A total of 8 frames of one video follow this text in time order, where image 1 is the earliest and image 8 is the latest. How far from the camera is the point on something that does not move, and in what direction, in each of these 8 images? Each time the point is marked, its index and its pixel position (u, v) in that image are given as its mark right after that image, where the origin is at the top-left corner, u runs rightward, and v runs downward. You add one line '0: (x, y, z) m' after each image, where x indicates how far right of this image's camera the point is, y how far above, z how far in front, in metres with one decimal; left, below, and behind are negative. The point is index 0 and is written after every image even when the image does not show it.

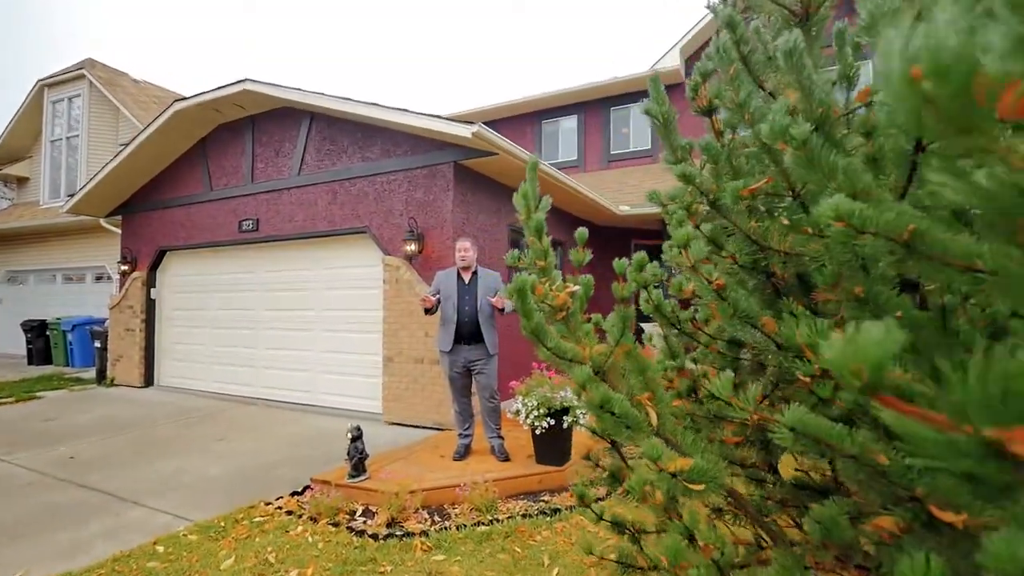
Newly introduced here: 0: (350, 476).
0: (-1.2, -1.4, +4.1) m
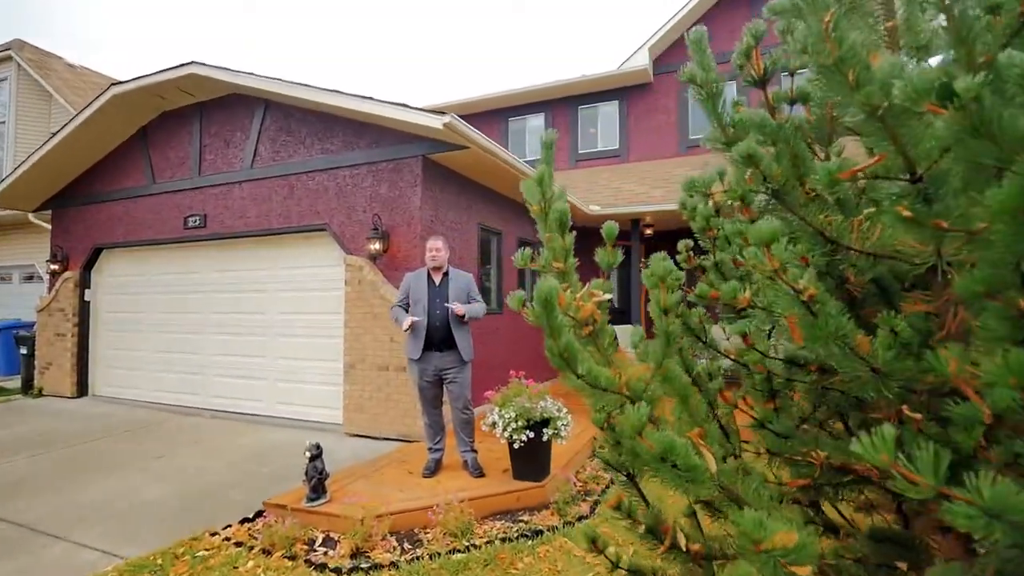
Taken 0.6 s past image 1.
0: (-1.3, -1.4, +3.7) m
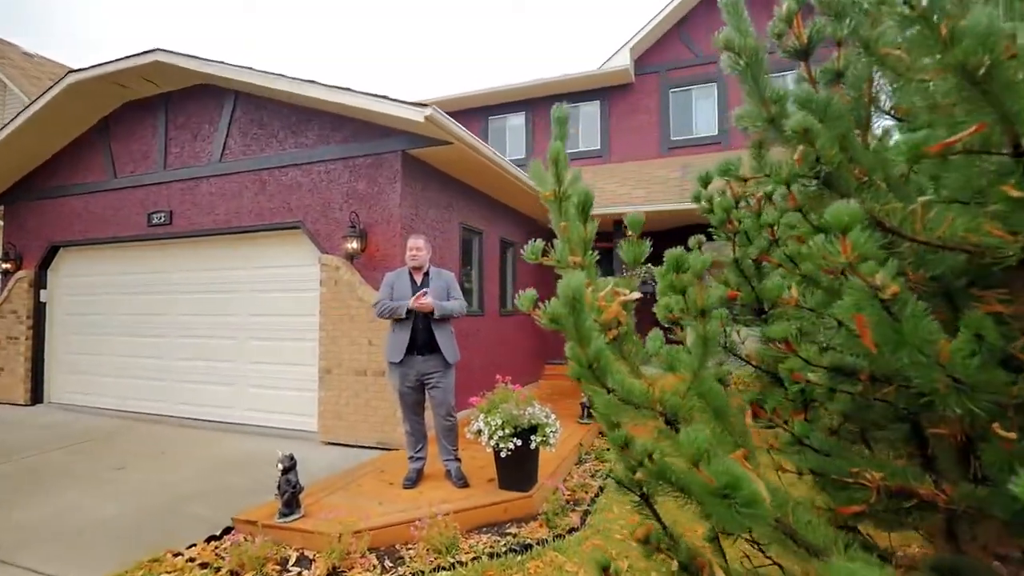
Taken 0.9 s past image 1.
0: (-1.4, -1.4, +3.4) m
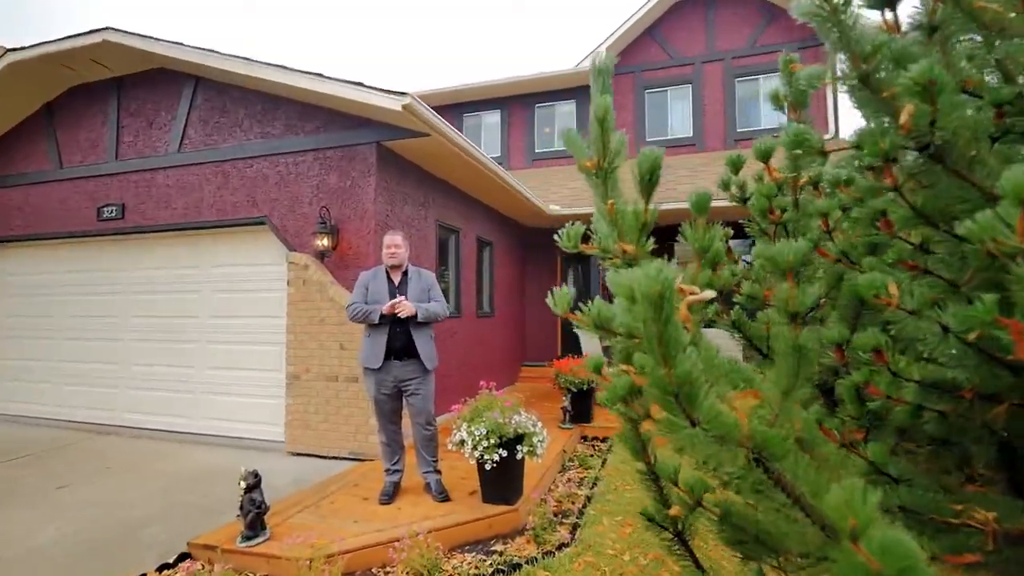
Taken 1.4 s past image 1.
0: (-1.5, -1.4, +3.1) m
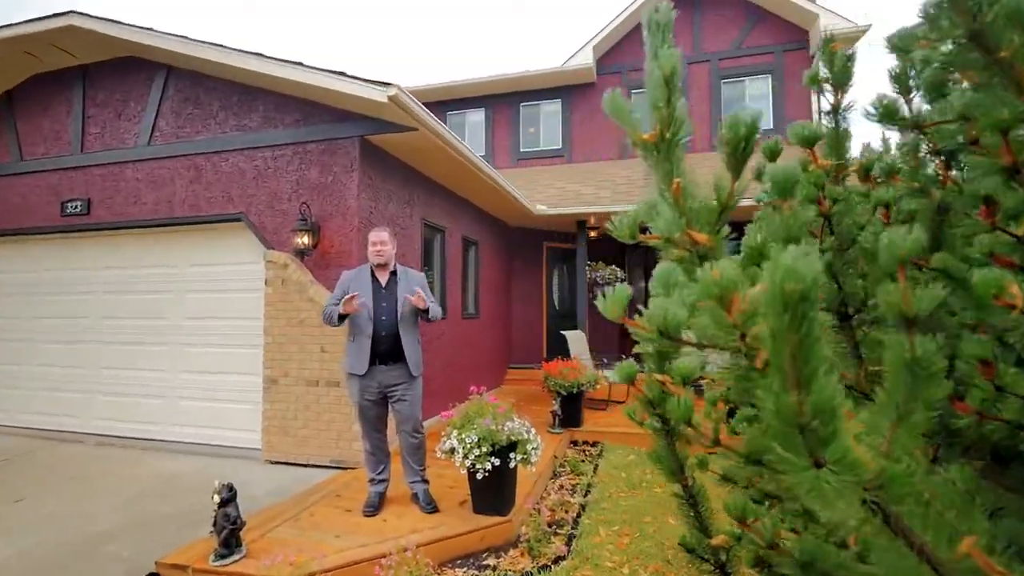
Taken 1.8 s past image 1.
0: (-1.5, -1.4, +2.9) m
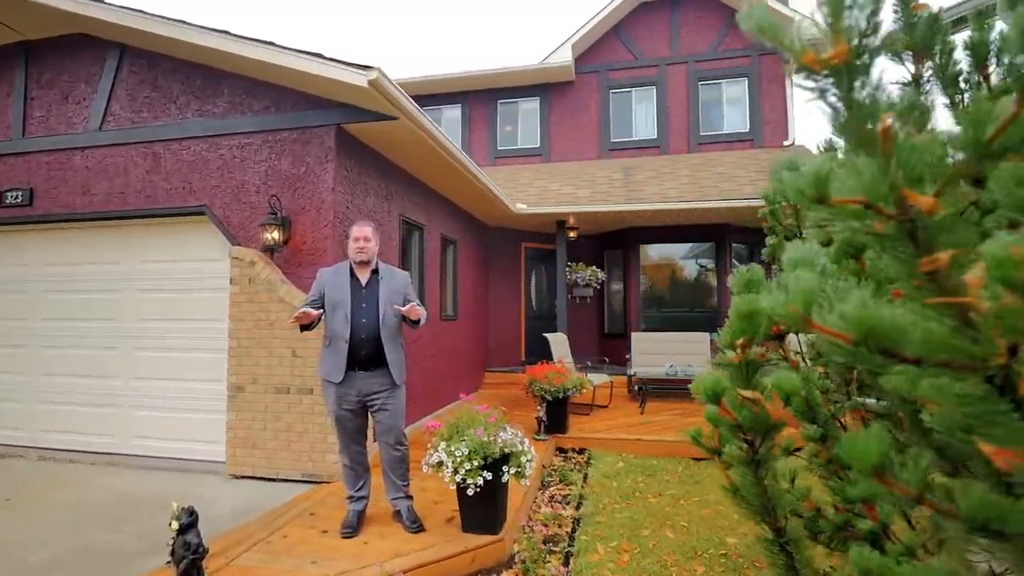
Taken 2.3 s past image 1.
0: (-1.5, -1.4, +2.5) m
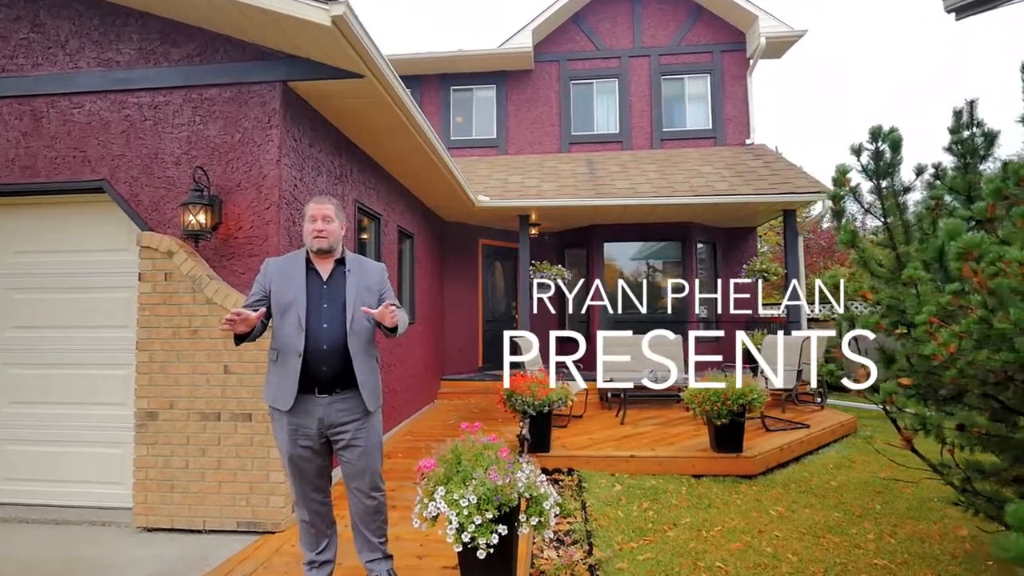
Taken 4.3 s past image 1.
0: (-1.4, -1.3, +1.7) m
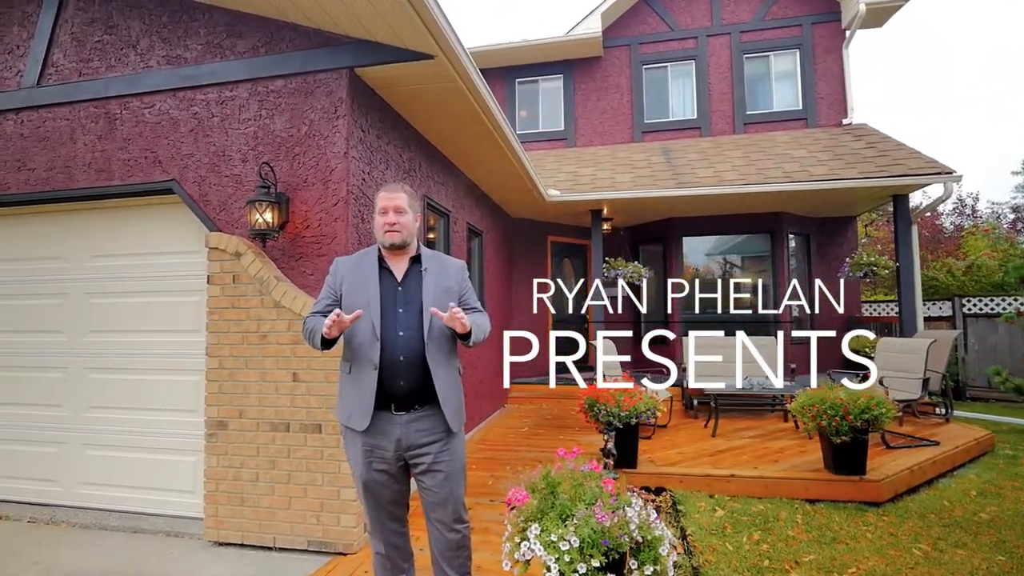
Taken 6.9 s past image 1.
0: (-1.1, -1.4, +1.4) m
